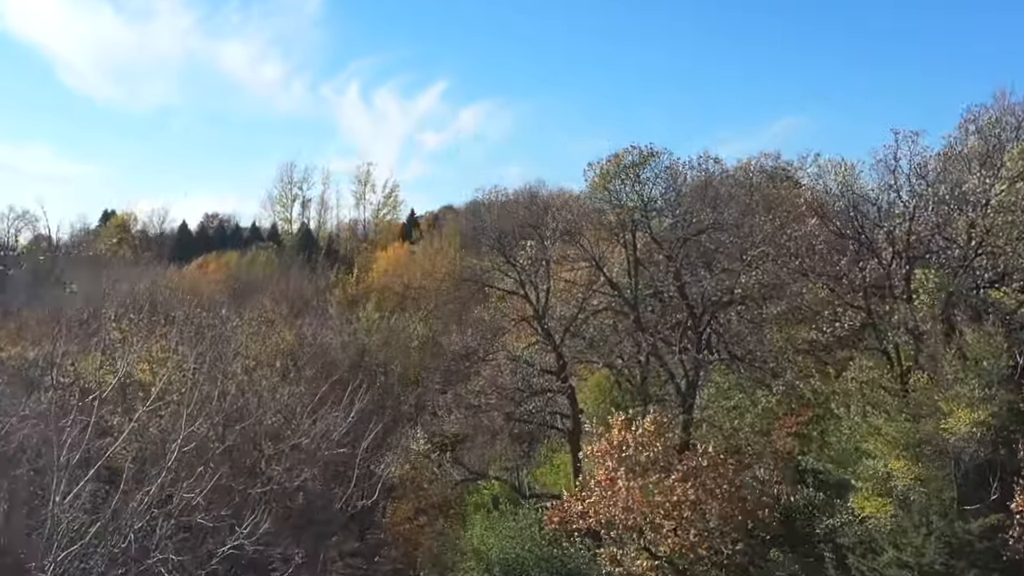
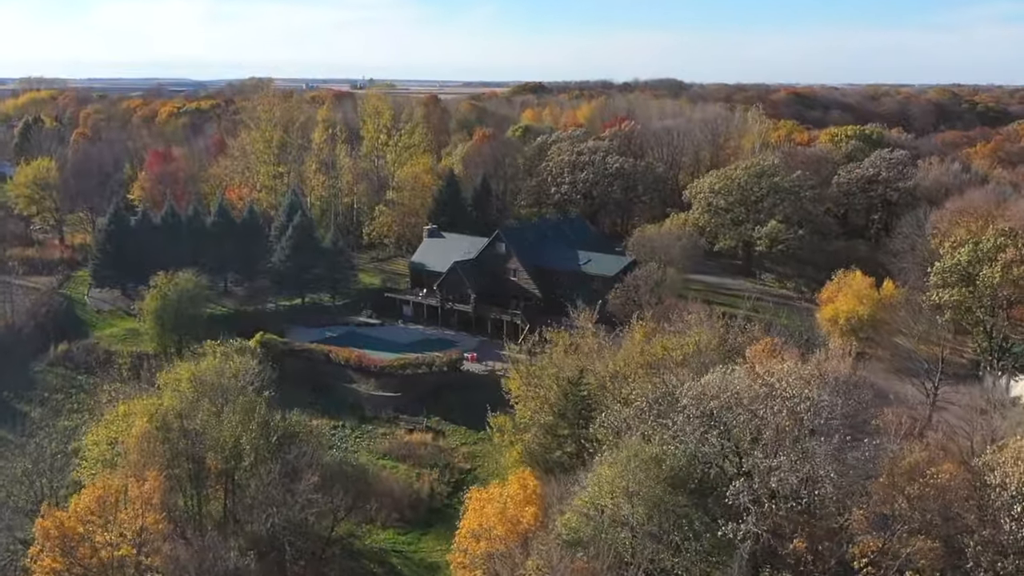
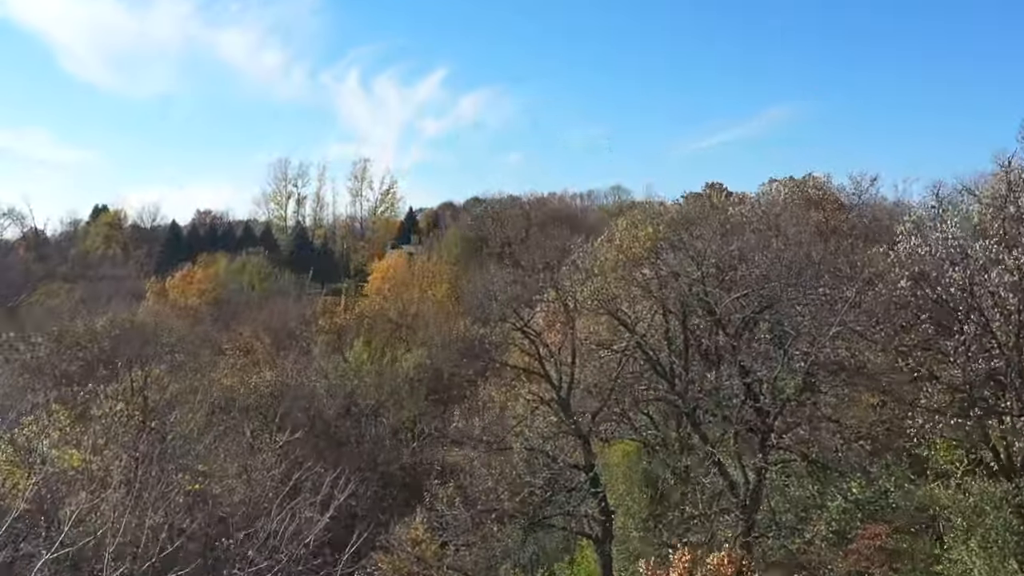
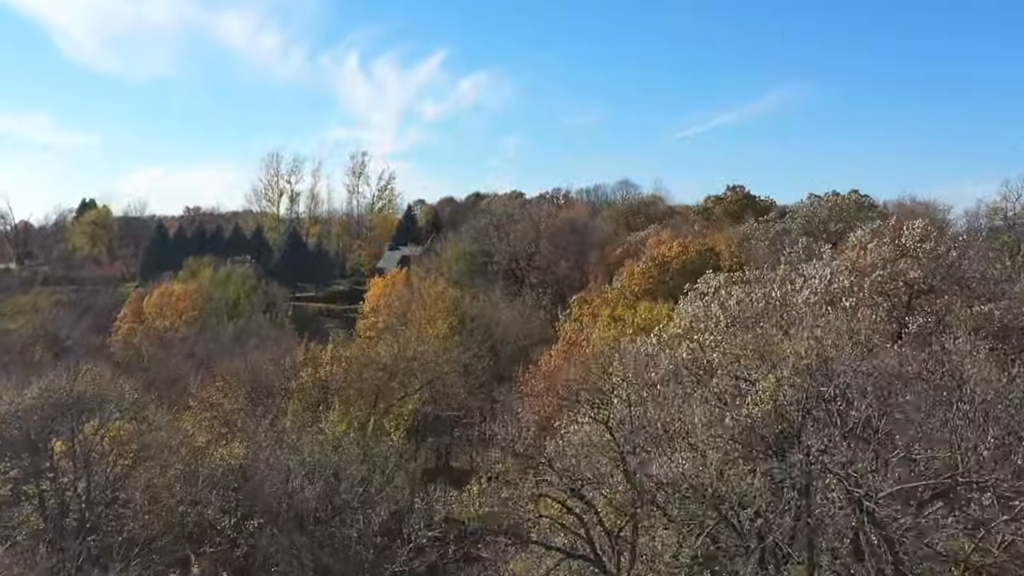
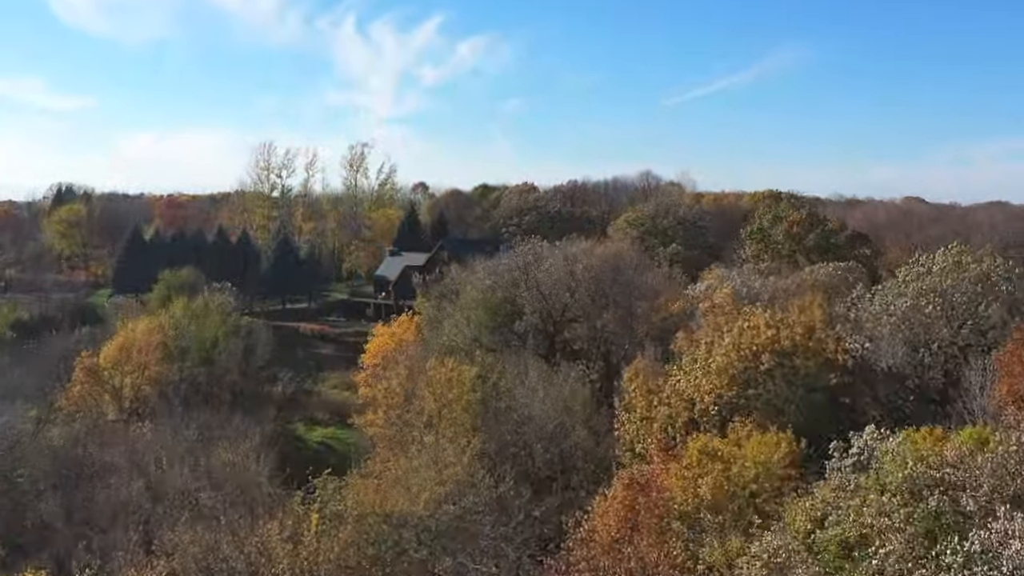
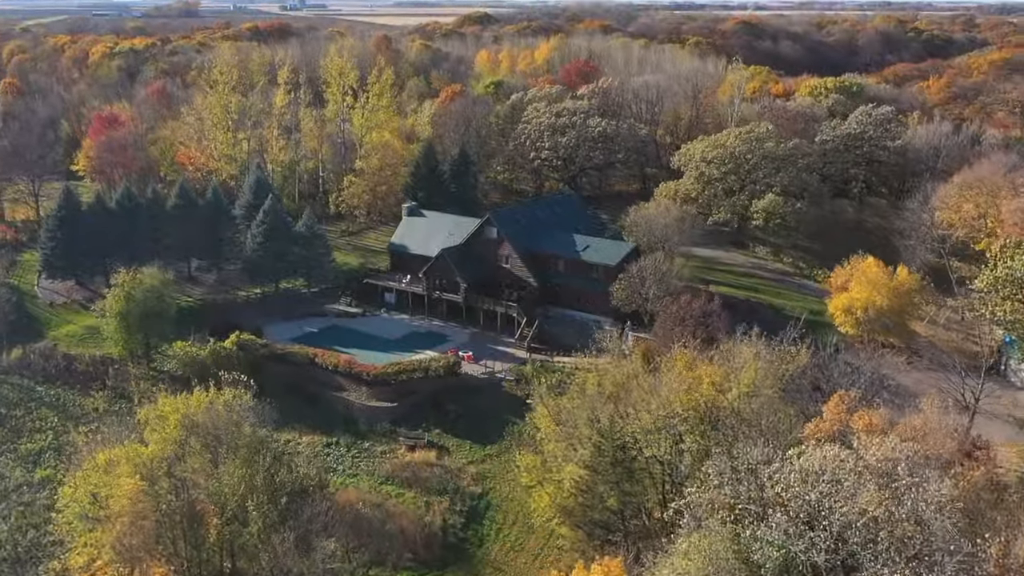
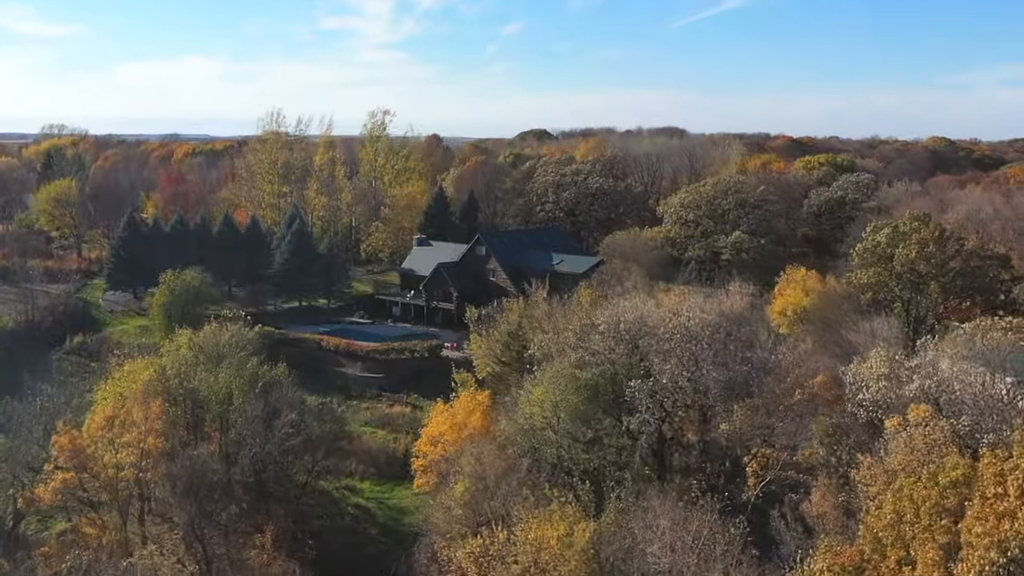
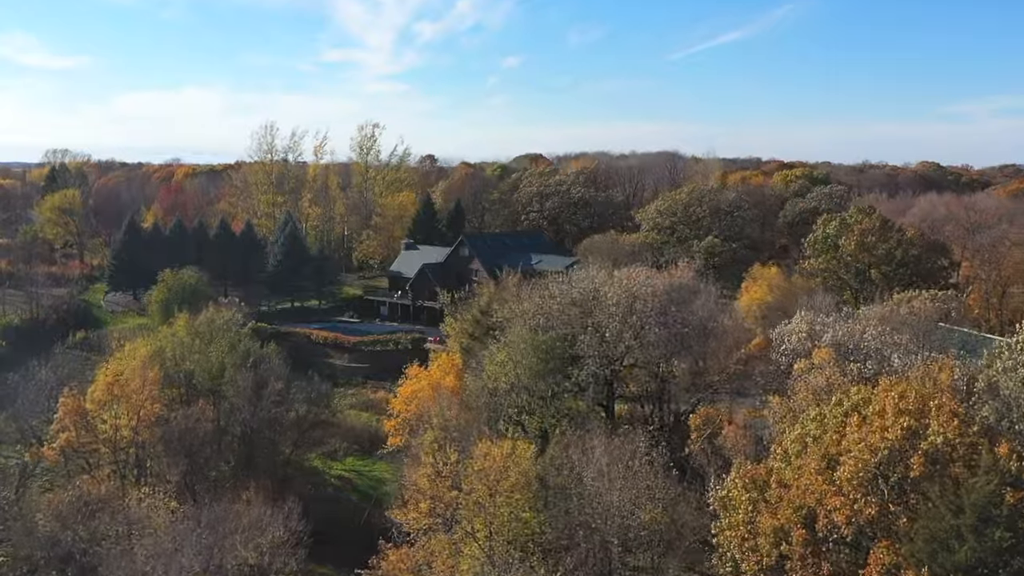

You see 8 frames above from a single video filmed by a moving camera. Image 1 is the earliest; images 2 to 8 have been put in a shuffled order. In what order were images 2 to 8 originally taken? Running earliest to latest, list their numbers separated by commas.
3, 4, 5, 8, 7, 2, 6
